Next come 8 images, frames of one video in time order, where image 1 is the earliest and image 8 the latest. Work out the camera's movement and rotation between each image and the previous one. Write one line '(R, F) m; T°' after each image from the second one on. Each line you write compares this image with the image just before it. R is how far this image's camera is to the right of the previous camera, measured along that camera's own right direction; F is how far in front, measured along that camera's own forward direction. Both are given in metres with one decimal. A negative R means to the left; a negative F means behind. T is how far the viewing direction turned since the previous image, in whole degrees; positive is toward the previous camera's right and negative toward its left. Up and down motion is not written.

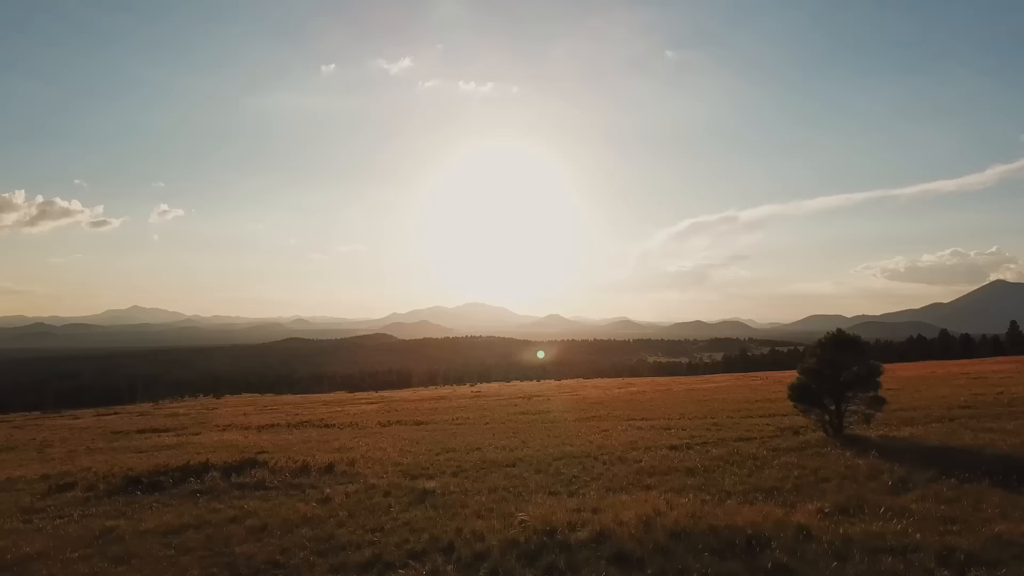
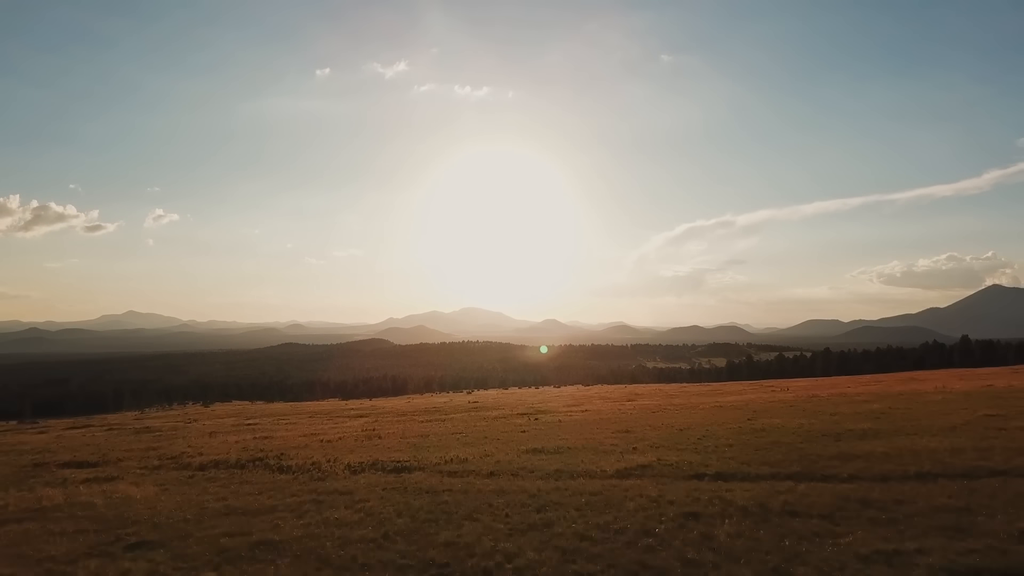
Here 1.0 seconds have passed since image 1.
(-0.4, +4.7) m; 0°
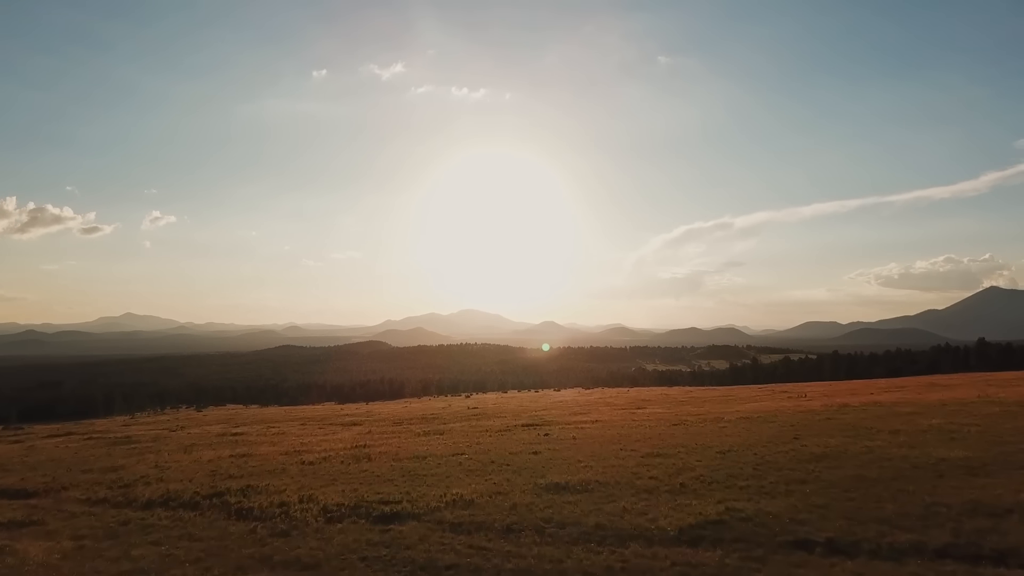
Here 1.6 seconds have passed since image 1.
(-0.5, +3.2) m; 0°
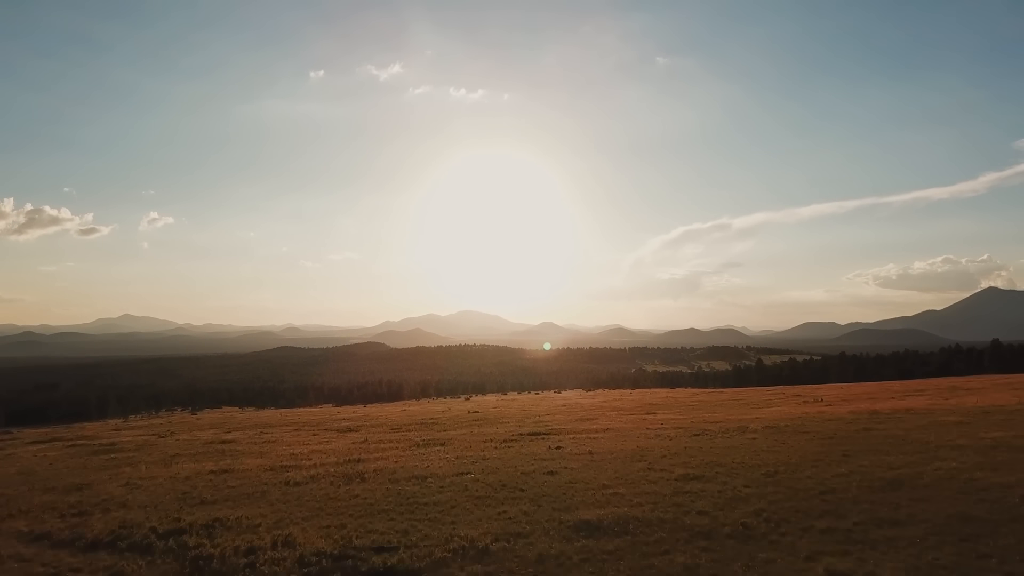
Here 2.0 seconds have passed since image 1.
(-0.5, +2.4) m; 0°
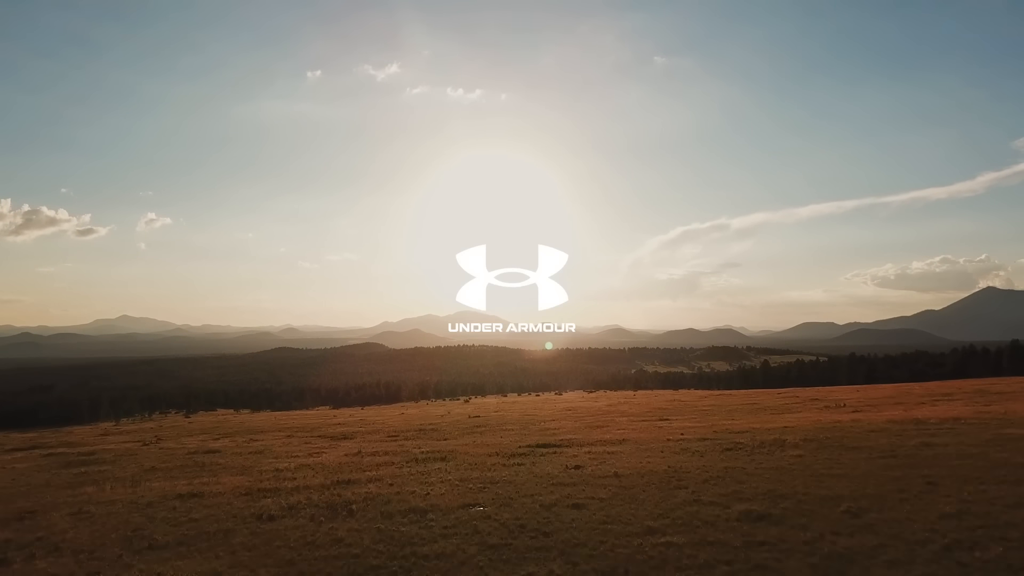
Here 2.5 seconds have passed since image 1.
(-0.6, +3.1) m; 0°
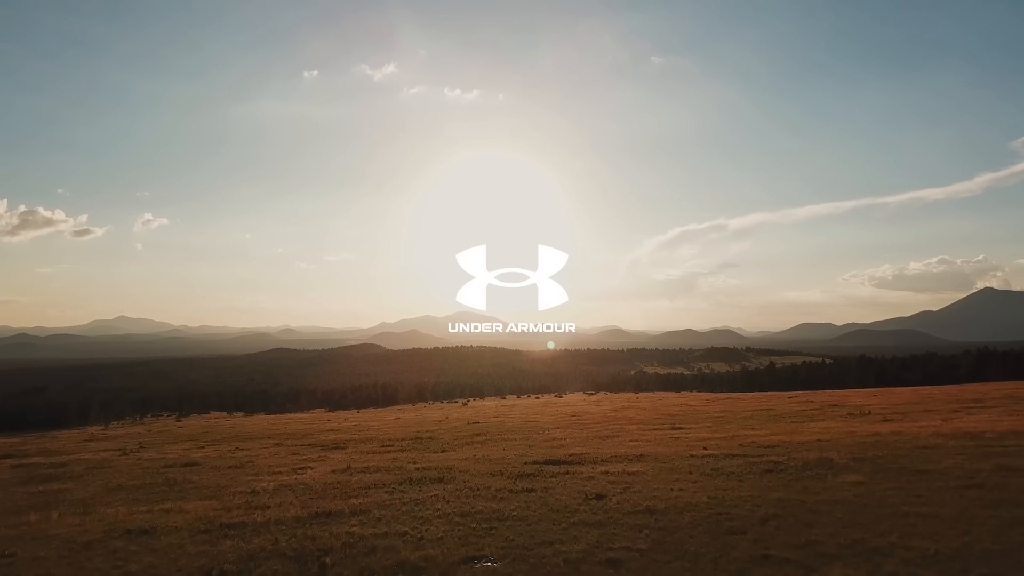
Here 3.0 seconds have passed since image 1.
(-0.4, +3.4) m; 0°
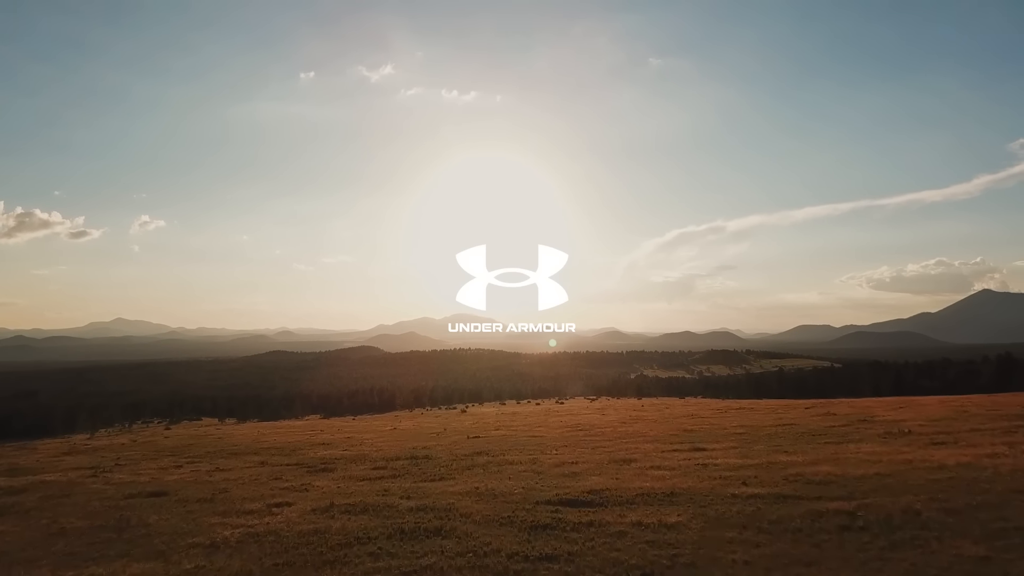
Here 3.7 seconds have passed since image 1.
(-0.6, +4.4) m; 0°
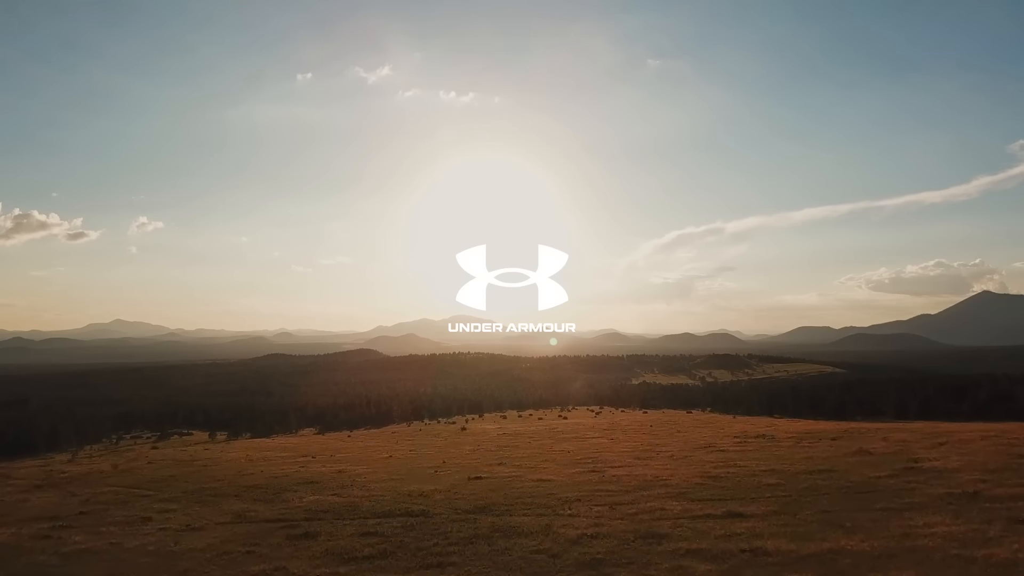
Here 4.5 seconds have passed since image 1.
(-0.8, +5.8) m; 0°
